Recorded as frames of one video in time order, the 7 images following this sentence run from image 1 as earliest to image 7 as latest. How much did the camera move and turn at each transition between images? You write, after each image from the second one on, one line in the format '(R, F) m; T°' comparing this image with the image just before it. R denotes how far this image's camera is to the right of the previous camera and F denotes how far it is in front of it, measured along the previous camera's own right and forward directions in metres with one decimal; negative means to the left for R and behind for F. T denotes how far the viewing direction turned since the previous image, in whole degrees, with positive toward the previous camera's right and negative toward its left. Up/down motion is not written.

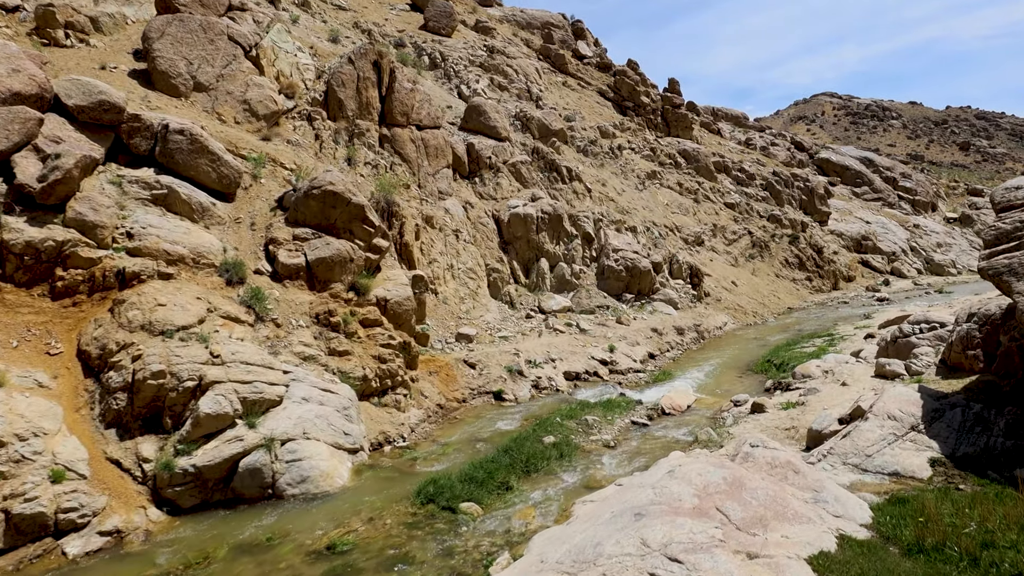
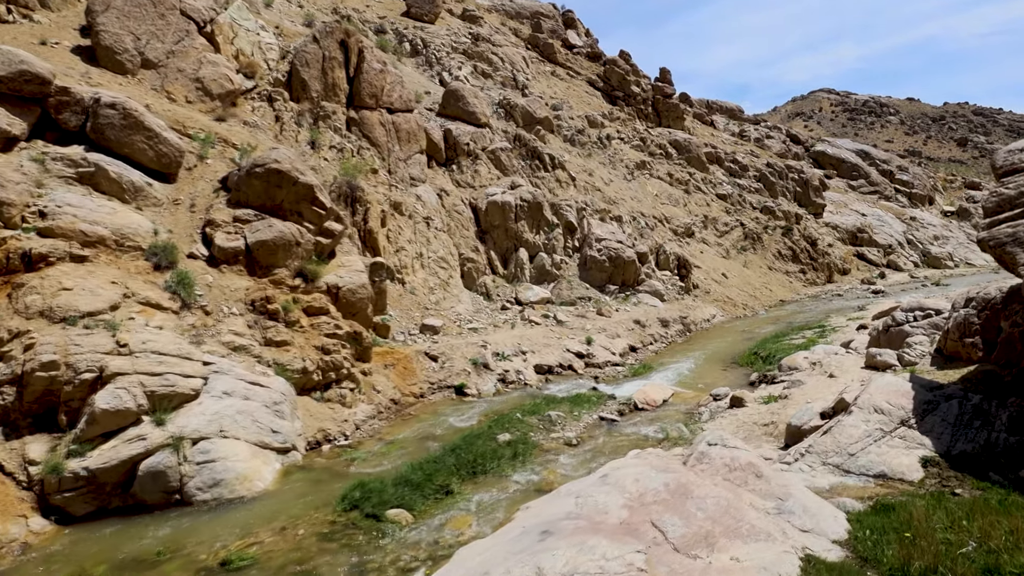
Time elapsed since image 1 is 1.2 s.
(+0.7, +1.0) m; 0°
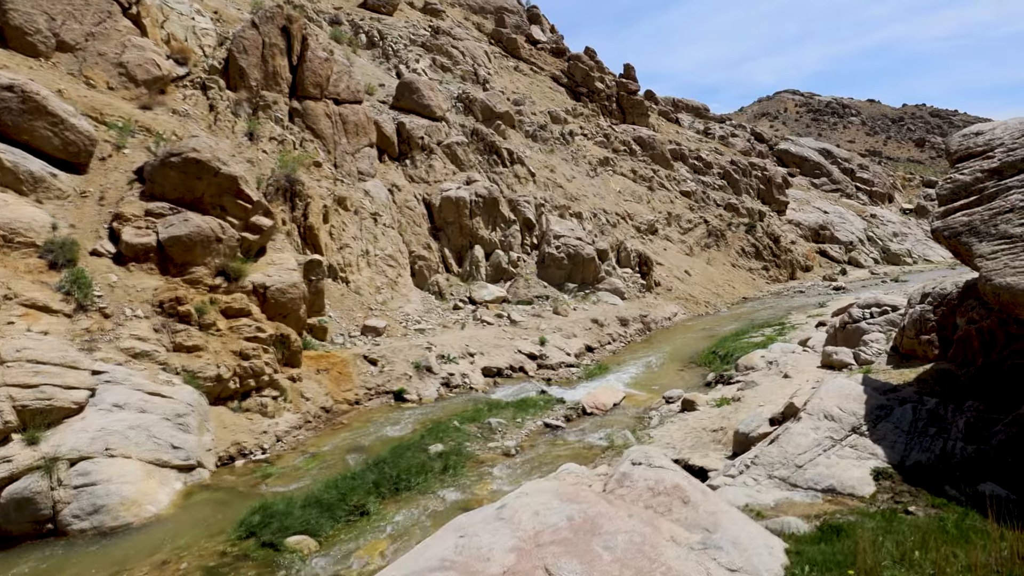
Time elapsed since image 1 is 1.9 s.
(+0.6, +0.7) m; +3°
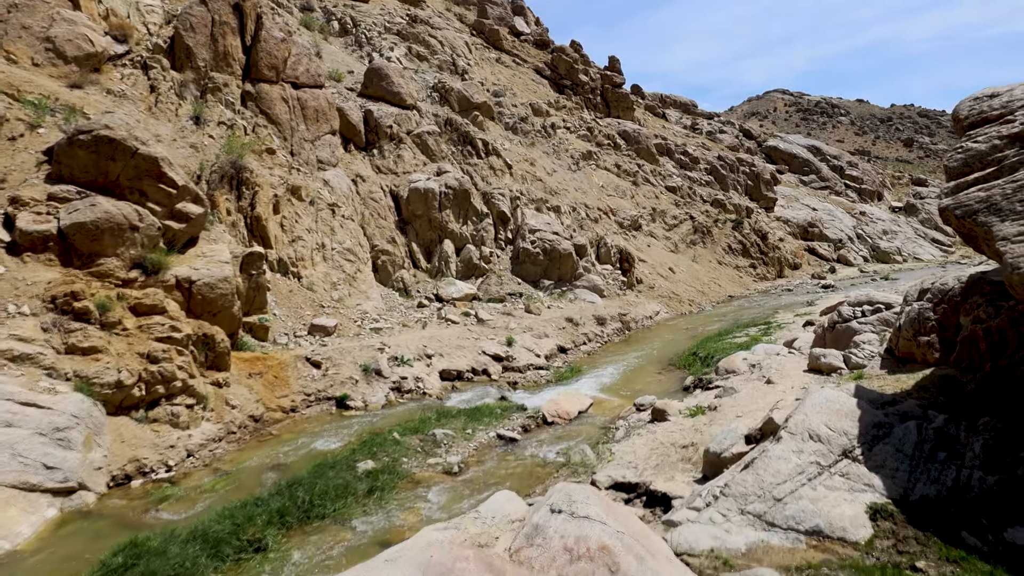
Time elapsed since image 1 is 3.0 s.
(+0.6, +1.1) m; +1°
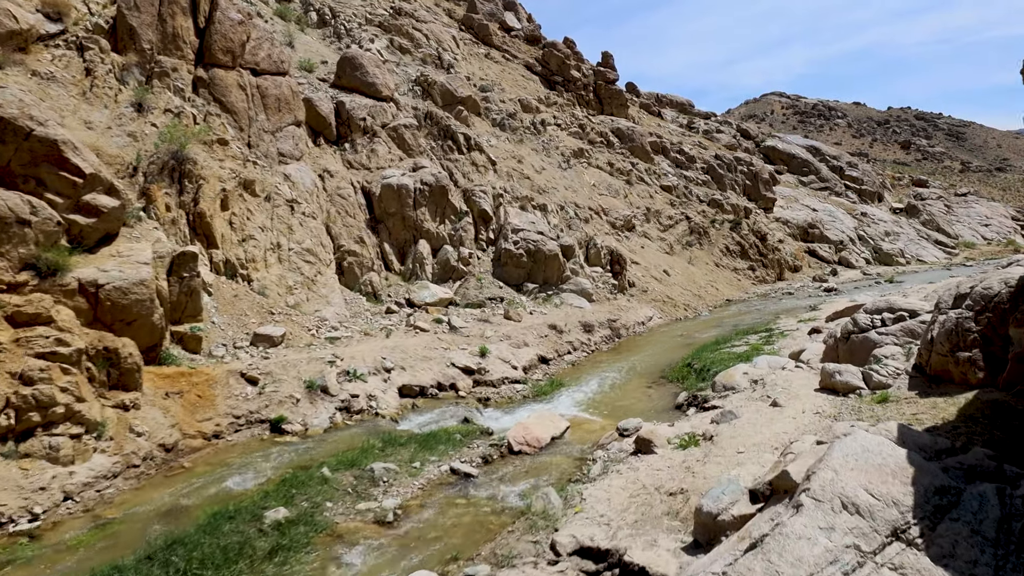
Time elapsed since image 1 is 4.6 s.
(+0.5, +1.5) m; 0°
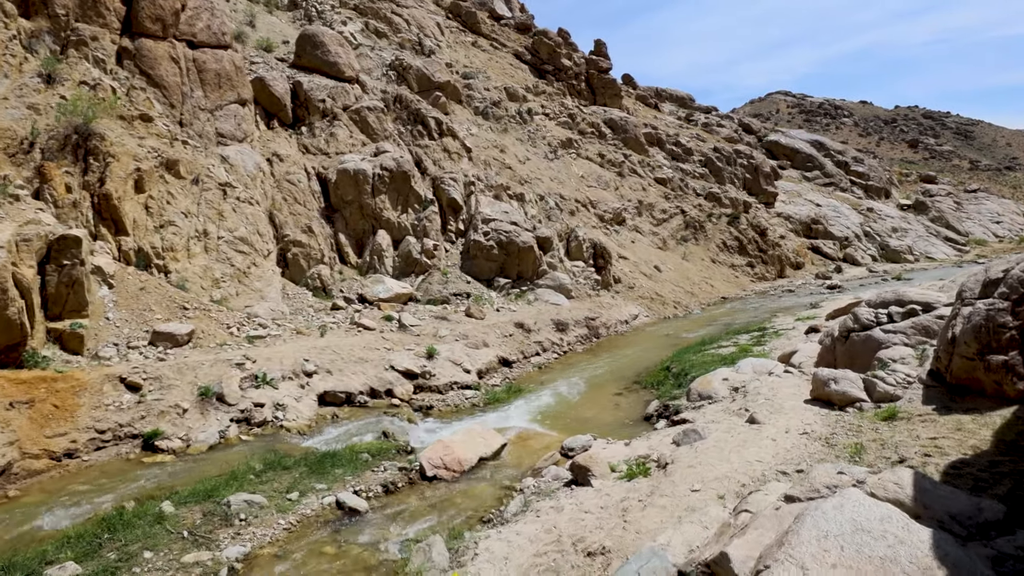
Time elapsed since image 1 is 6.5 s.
(+1.0, +1.6) m; -1°
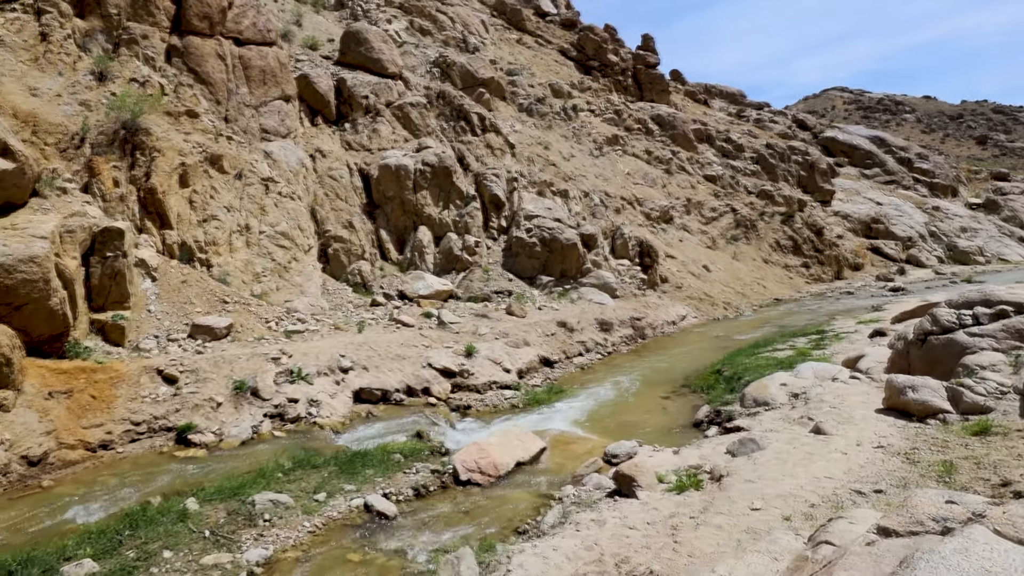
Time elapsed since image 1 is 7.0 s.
(0.0, +0.4) m; -4°
